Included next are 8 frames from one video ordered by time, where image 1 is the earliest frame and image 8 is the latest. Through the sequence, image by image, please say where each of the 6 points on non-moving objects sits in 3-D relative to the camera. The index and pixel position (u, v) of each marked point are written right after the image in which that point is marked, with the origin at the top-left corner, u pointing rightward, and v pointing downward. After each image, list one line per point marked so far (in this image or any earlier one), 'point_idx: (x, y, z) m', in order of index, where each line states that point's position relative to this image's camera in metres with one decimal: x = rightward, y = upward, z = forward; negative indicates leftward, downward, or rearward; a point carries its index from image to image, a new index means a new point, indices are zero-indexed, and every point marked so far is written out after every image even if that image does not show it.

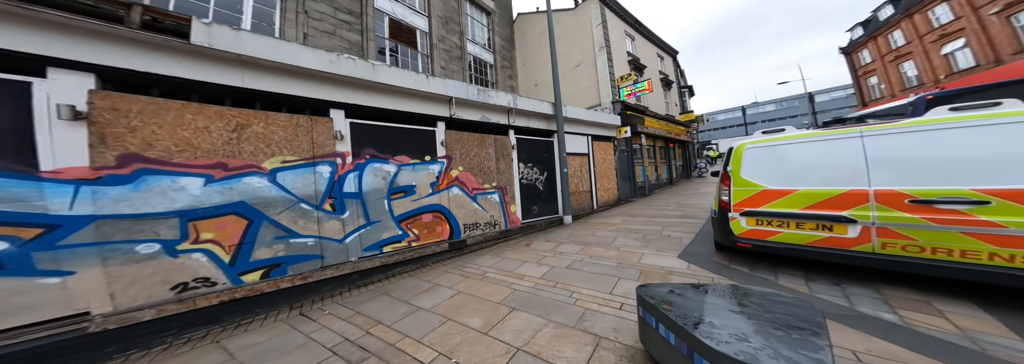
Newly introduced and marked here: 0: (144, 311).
0: (-3.8, -1.4, +2.8) m
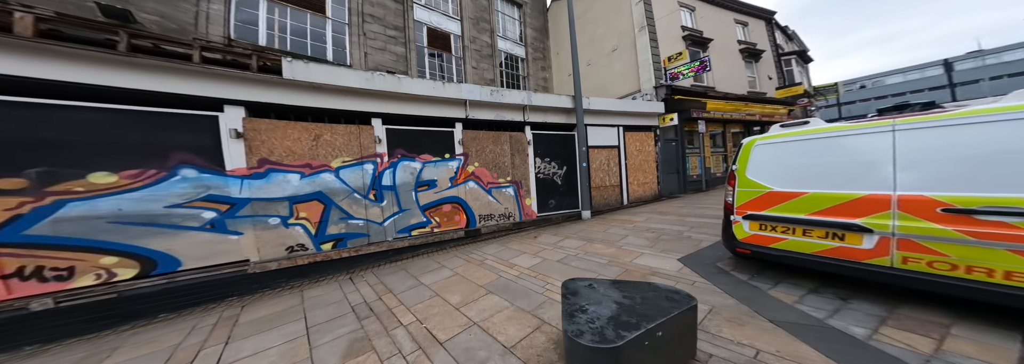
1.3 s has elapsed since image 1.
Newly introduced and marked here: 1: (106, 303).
0: (-4.1, -1.4, +4.0) m
1: (-5.1, -1.6, +3.2) m
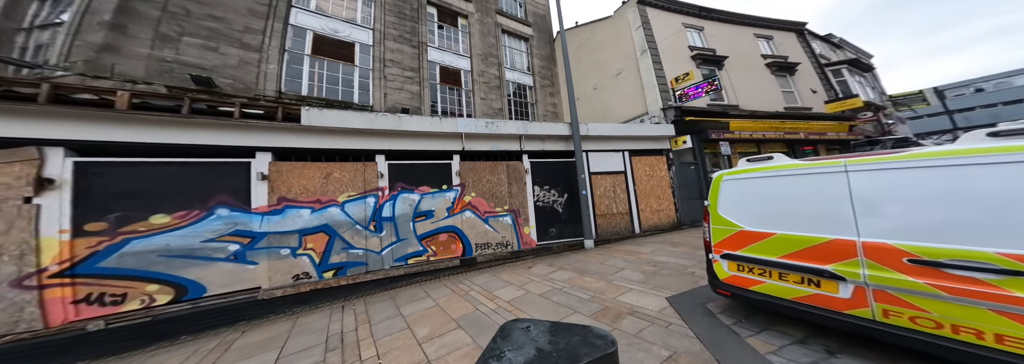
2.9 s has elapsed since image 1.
0: (-4.4, -2.1, +4.5) m
1: (-5.5, -2.3, +3.8) m
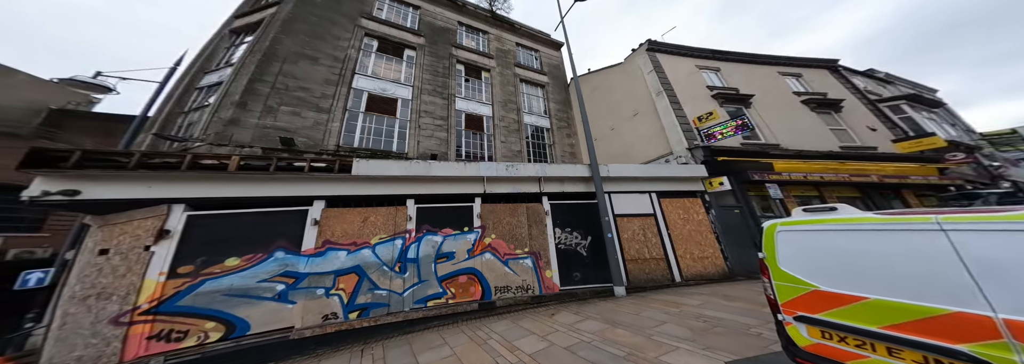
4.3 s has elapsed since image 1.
0: (-4.0, -3.0, +4.7) m
1: (-5.2, -3.1, +4.1) m
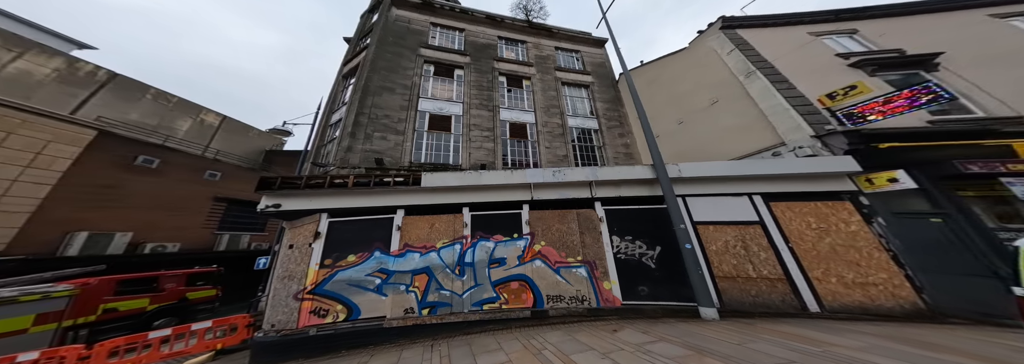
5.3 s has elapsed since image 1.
0: (-2.8, -3.3, +5.5) m
1: (-4.2, -3.4, +5.2) m
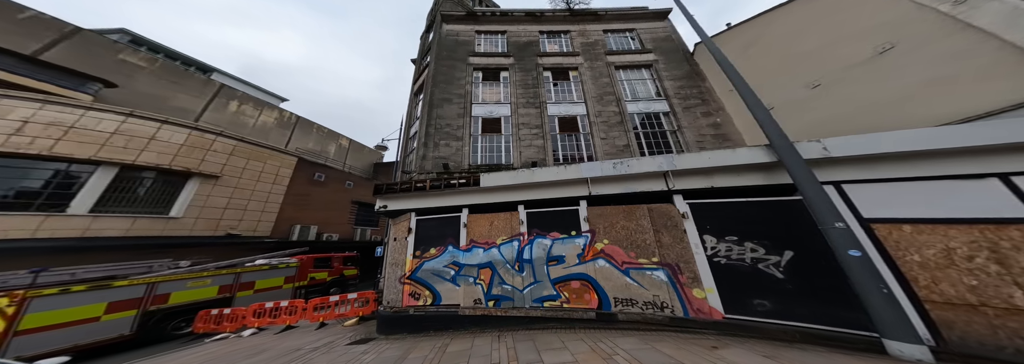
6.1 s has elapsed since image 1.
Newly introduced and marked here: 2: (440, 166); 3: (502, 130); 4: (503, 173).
0: (-1.3, -3.3, +6.1) m
1: (-2.7, -3.6, +6.2) m
2: (-2.9, +0.7, +8.8) m
3: (-0.2, +2.1, +9.6) m
4: (-0.3, +0.2, +7.0) m
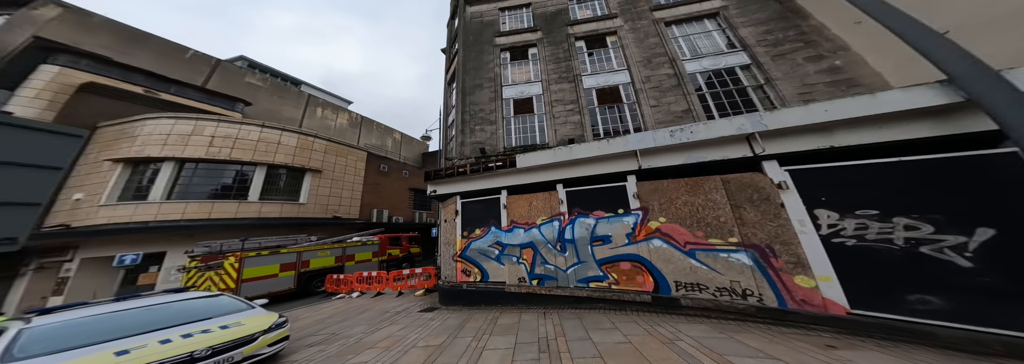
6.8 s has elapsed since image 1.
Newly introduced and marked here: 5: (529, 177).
0: (0.0, -2.8, +6.4) m
1: (-1.3, -3.2, +6.8) m
2: (-1.2, +1.2, +9.2) m
3: (+1.5, +2.8, +9.2) m
4: (+0.9, +0.8, +6.8) m
5: (+0.4, +0.1, +7.0) m
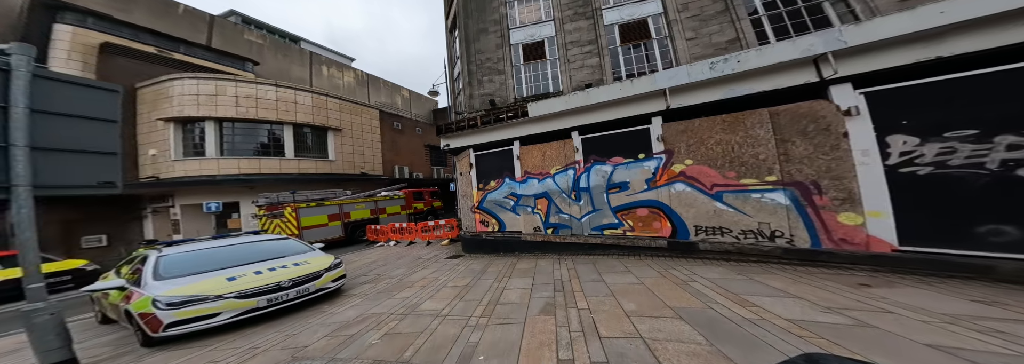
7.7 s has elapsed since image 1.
0: (+0.5, -1.5, +6.7) m
1: (-0.7, -1.8, +7.3) m
2: (-0.6, +2.9, +8.9) m
3: (+2.0, +4.5, +8.4) m
4: (+1.3, +2.2, +6.4) m
5: (+0.9, +1.5, +6.8) m
